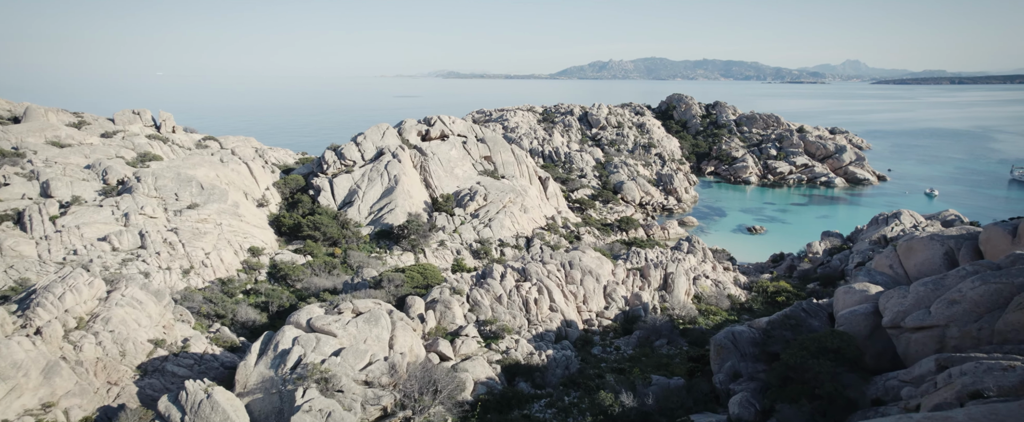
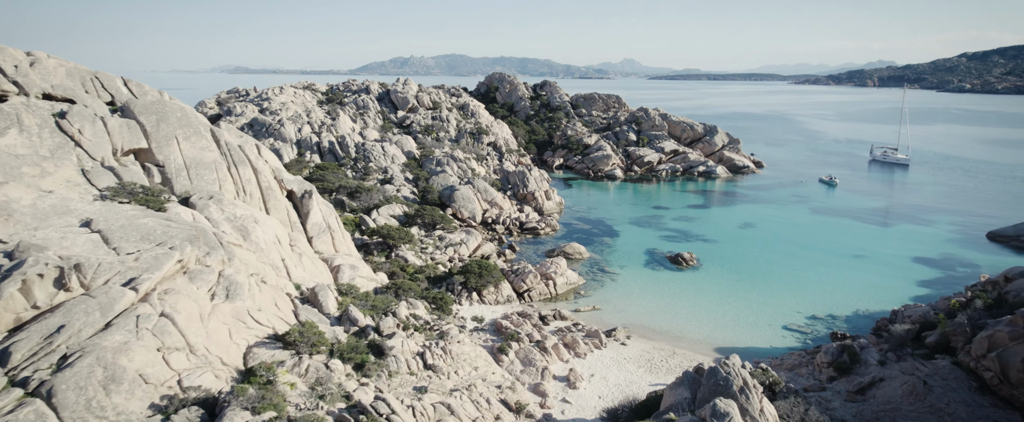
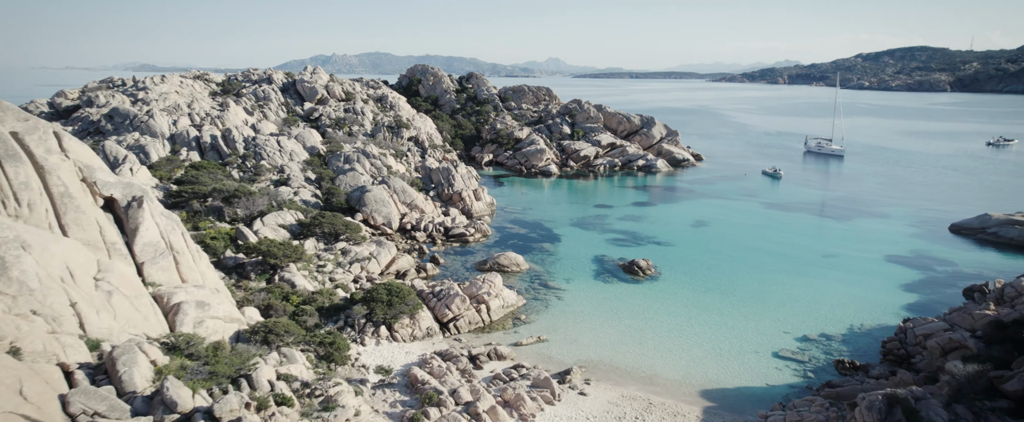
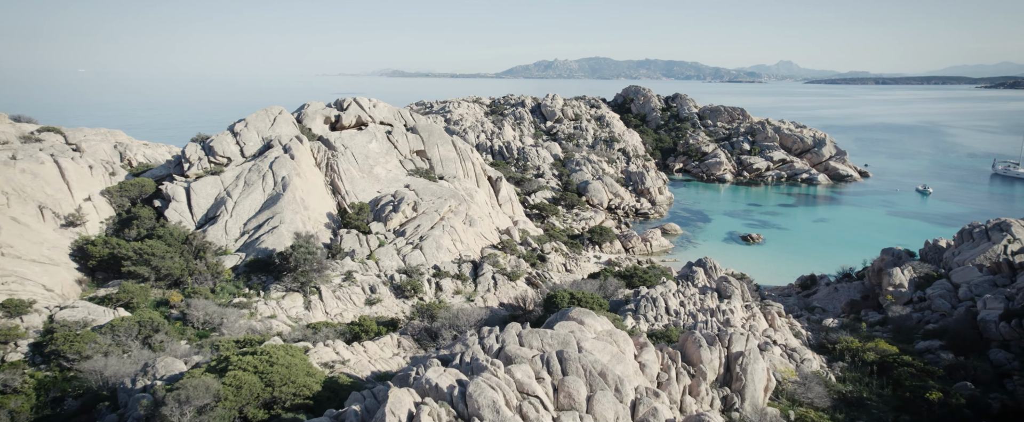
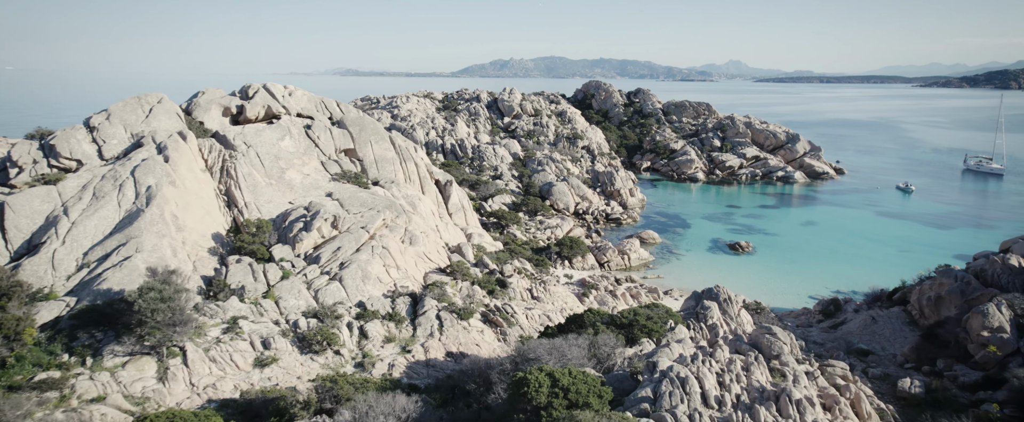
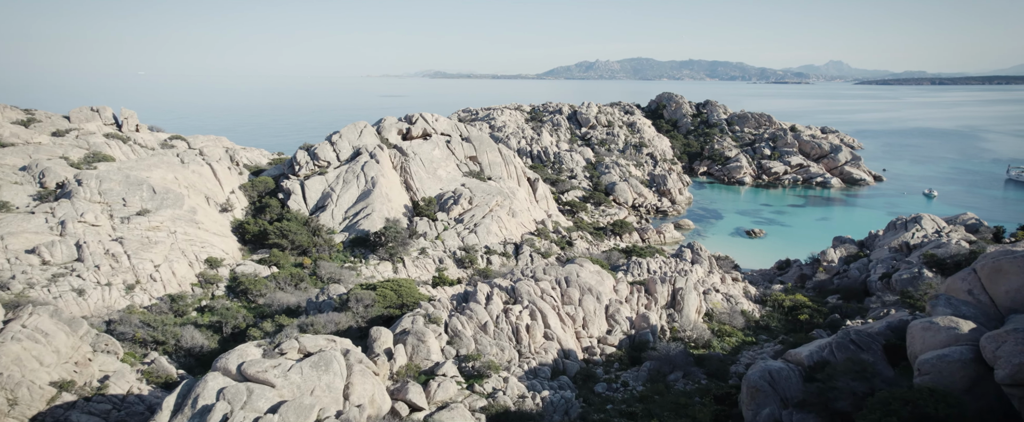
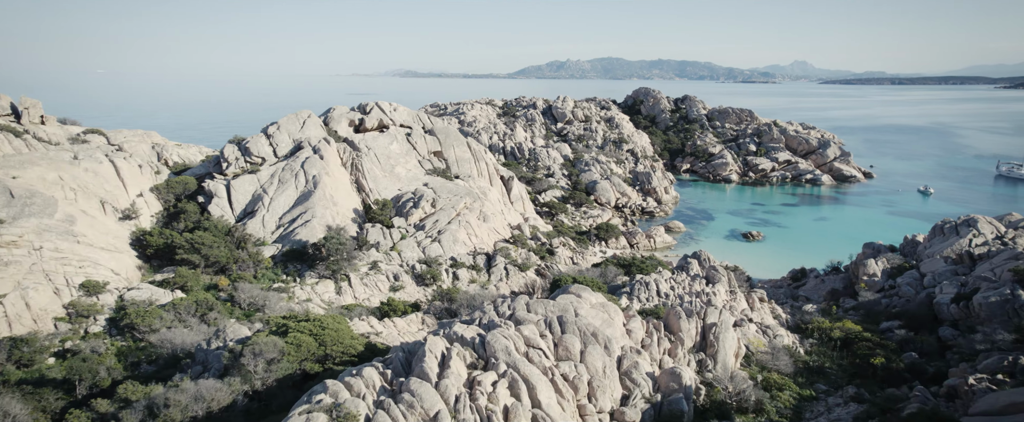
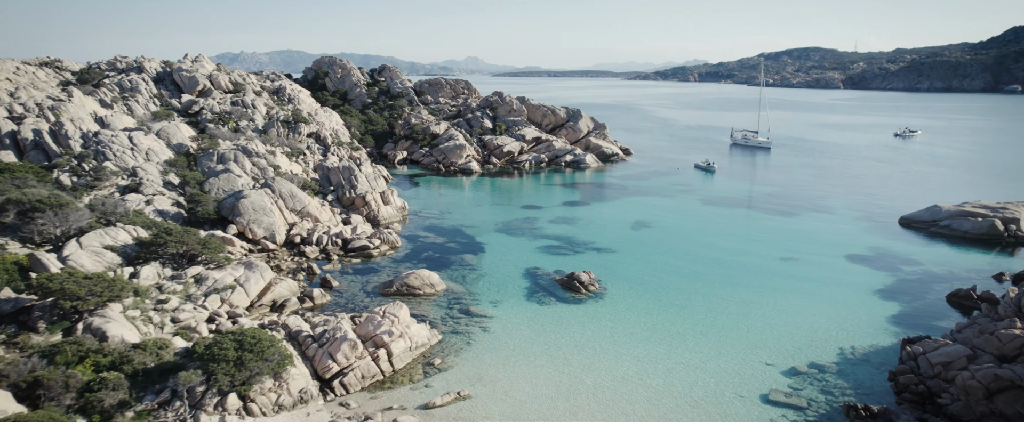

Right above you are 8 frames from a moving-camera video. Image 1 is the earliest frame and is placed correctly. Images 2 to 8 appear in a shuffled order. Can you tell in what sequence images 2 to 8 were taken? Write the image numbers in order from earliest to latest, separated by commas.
6, 7, 4, 5, 2, 3, 8
